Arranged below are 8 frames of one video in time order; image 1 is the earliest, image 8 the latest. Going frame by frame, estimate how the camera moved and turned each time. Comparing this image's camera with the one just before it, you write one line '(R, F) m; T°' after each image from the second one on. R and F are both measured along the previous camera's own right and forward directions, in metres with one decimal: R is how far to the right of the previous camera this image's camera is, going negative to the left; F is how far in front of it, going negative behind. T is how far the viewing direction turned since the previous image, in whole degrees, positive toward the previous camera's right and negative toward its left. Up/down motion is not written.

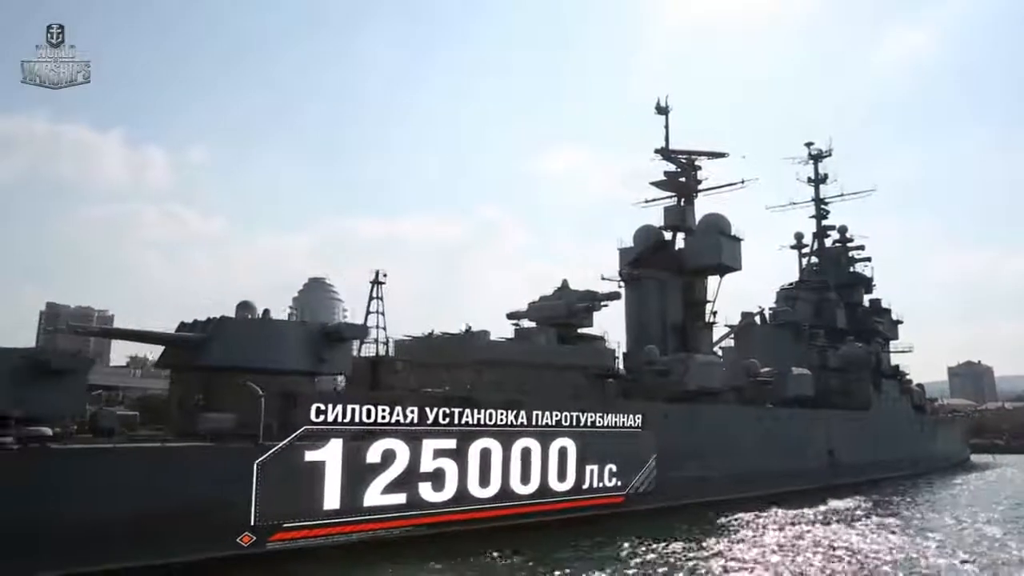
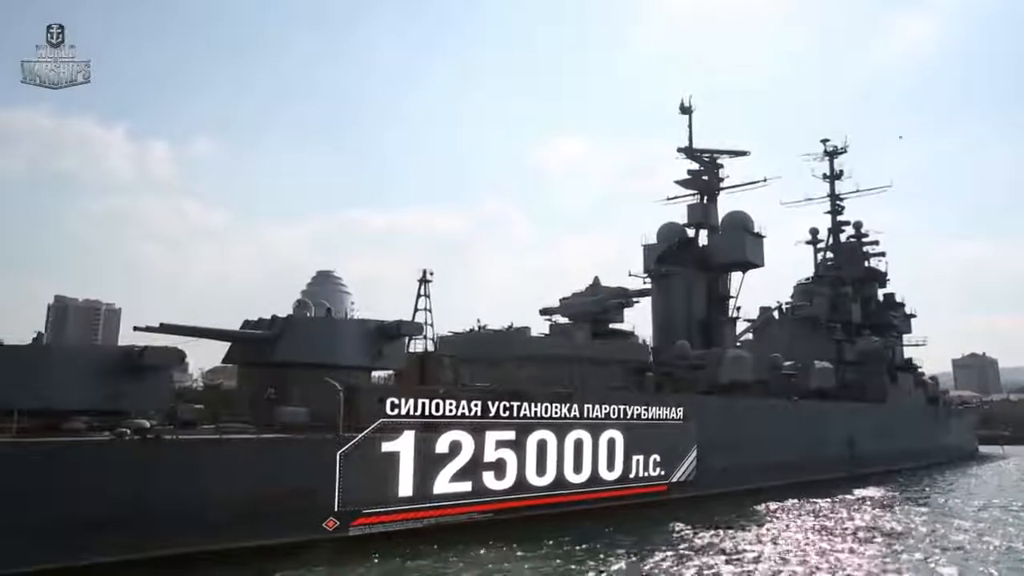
(-0.7, -0.5) m; 0°
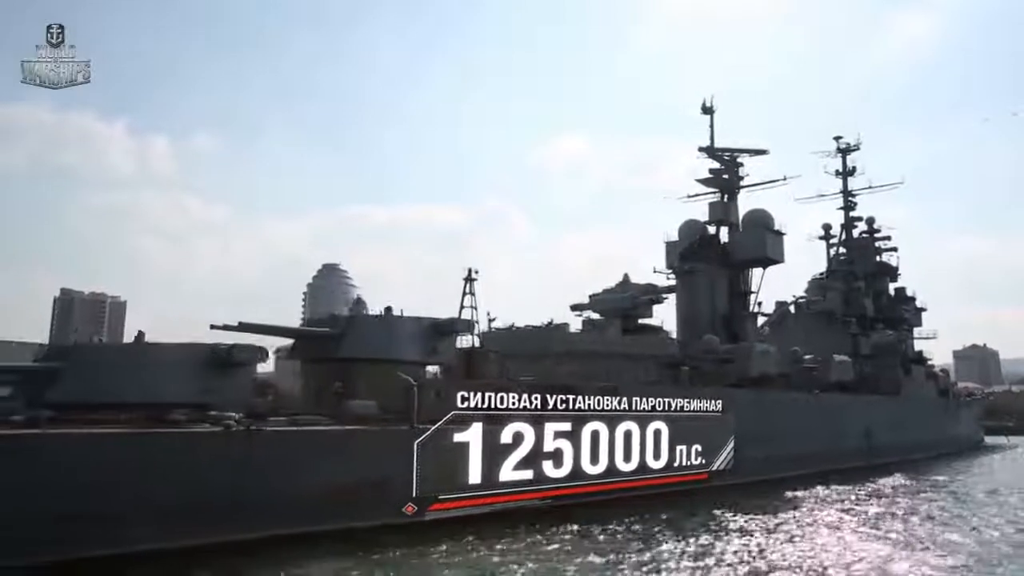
(-0.8, -0.6) m; 0°
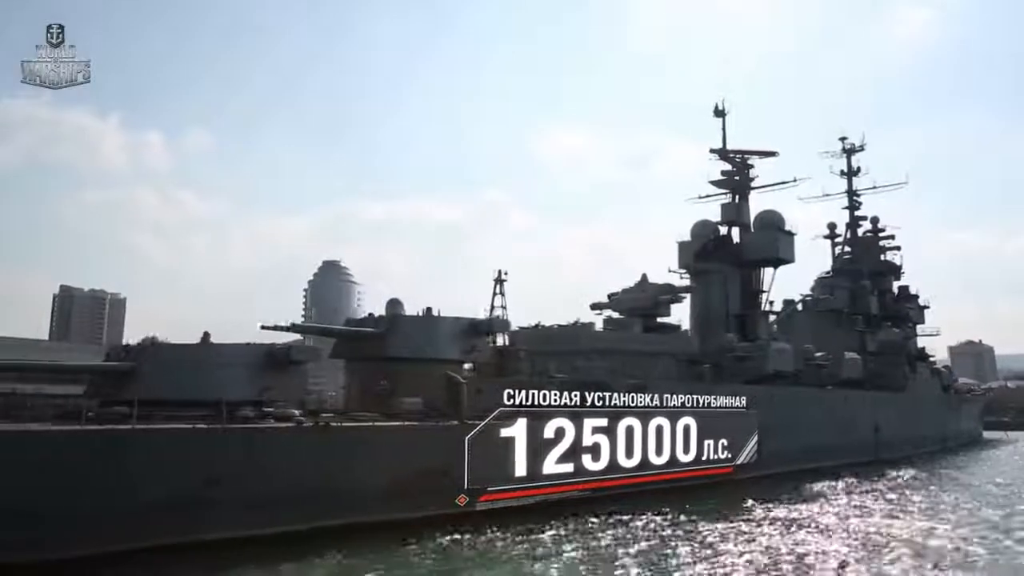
(-0.7, -0.5) m; 0°
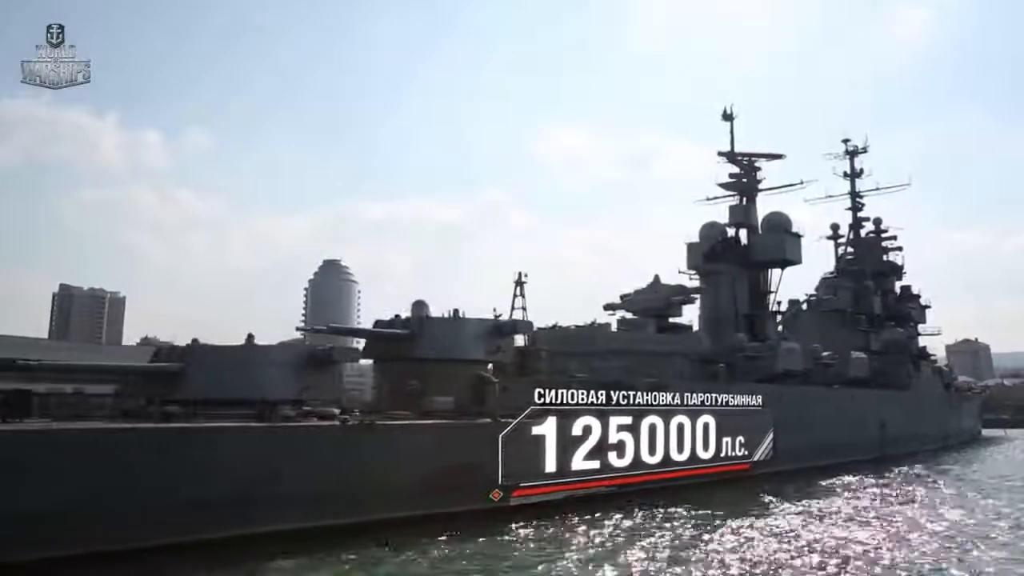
(-0.5, -0.4) m; 0°
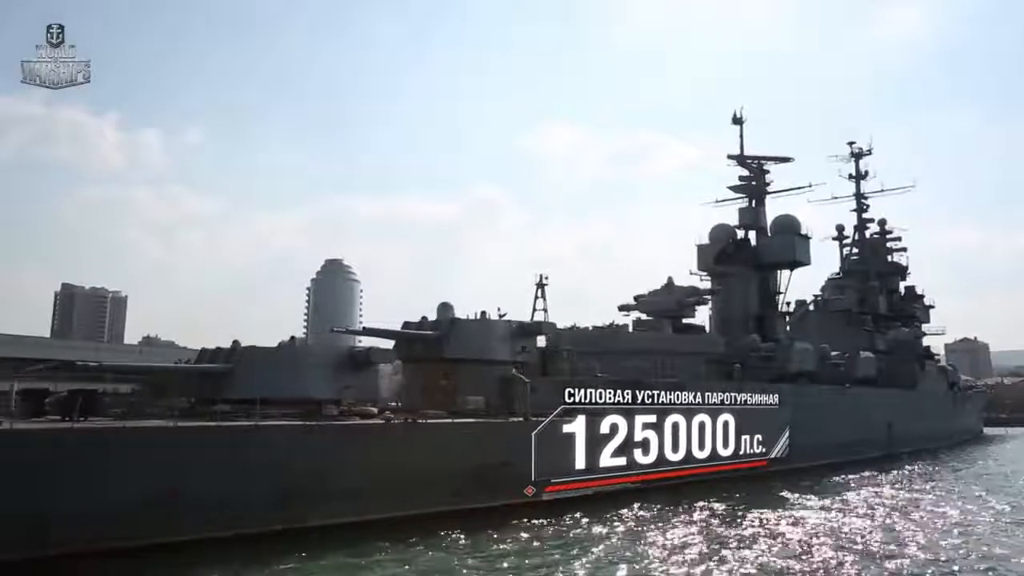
(-0.5, -0.4) m; 0°
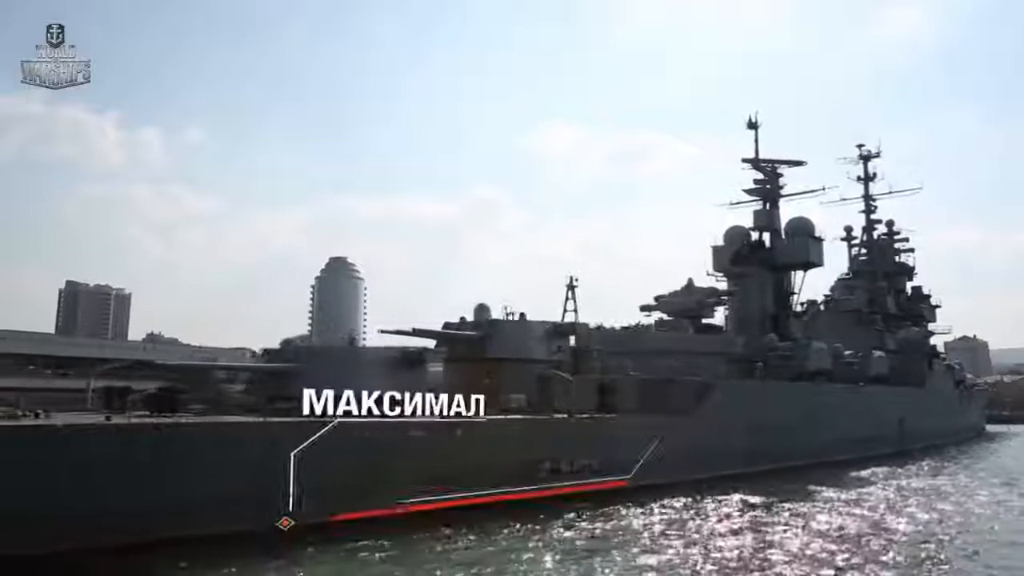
(-0.7, -0.6) m; 0°
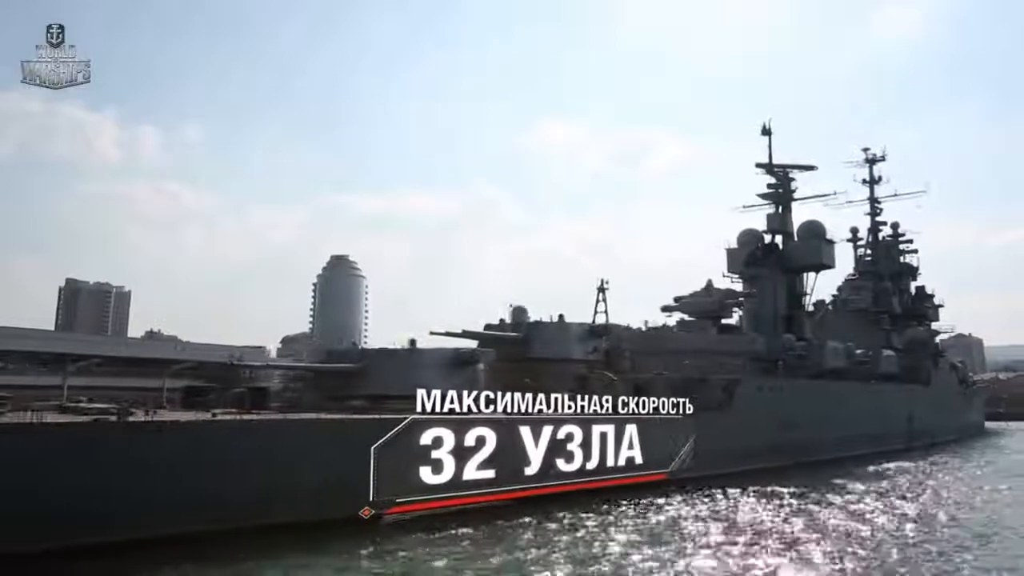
(-0.9, -0.7) m; 0°
